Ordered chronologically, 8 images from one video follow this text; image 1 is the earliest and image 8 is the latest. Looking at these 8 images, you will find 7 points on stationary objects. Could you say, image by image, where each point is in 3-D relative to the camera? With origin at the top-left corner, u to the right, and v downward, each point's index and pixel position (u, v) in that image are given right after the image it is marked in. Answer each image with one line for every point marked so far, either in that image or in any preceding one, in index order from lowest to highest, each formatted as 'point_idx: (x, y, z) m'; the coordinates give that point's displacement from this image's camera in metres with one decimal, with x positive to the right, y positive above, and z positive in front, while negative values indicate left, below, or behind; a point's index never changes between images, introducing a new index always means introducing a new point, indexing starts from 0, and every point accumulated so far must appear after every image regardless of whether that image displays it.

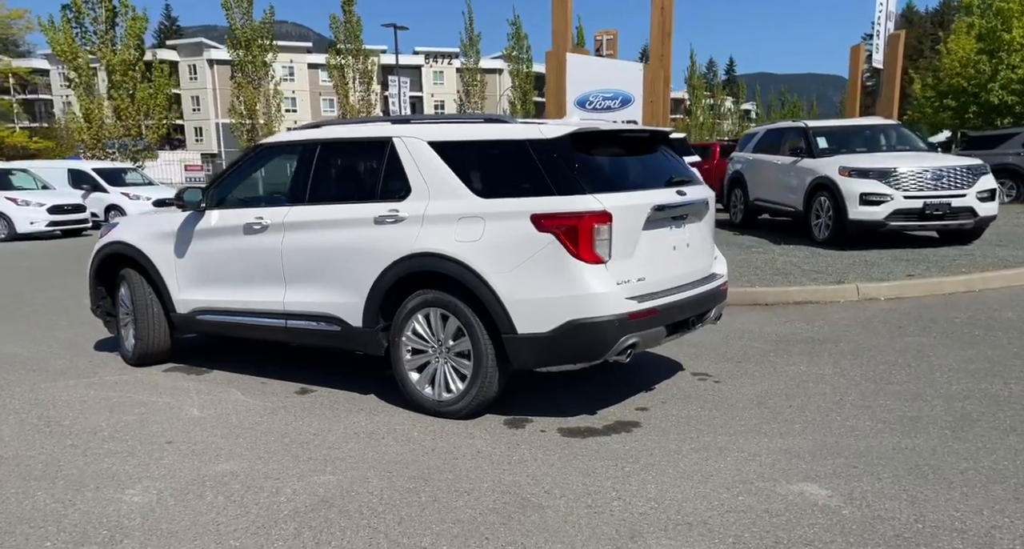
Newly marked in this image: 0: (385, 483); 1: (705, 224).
0: (-0.6, -1.0, +3.5) m
1: (+1.3, +0.3, +5.1) m
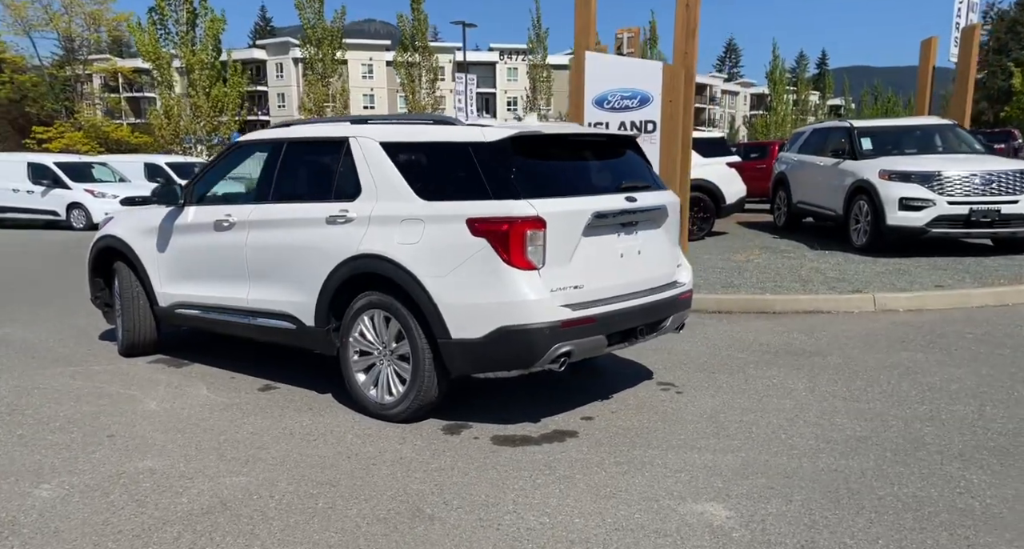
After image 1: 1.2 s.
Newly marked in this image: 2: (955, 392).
0: (-1.0, -1.0, +3.5) m
1: (+1.0, +0.3, +4.9) m
2: (+3.0, -0.8, +5.0) m
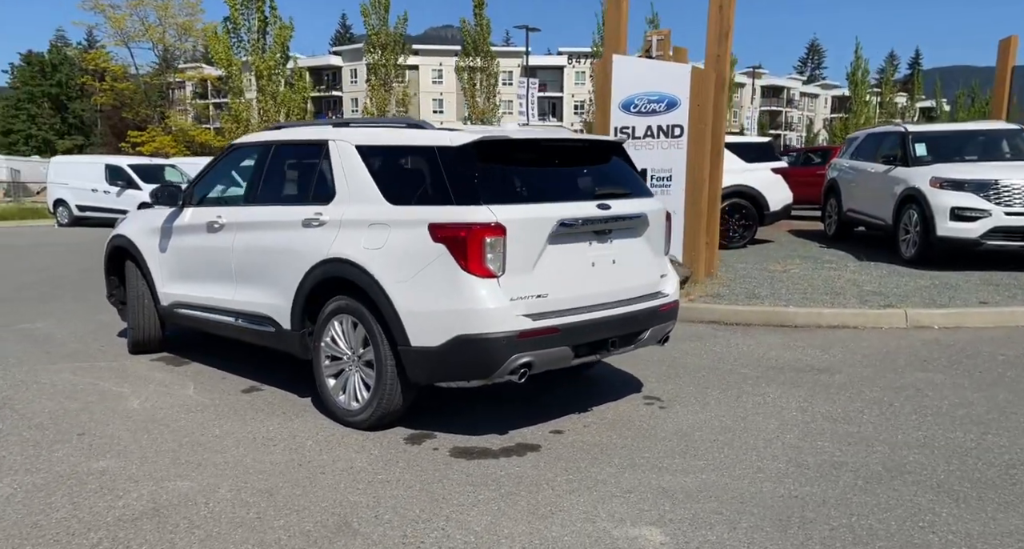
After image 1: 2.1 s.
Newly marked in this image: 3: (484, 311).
0: (-1.3, -1.0, +3.4) m
1: (+0.9, +0.2, +4.7) m
2: (+2.8, -0.9, +4.6) m
3: (-0.1, -0.2, +3.9) m
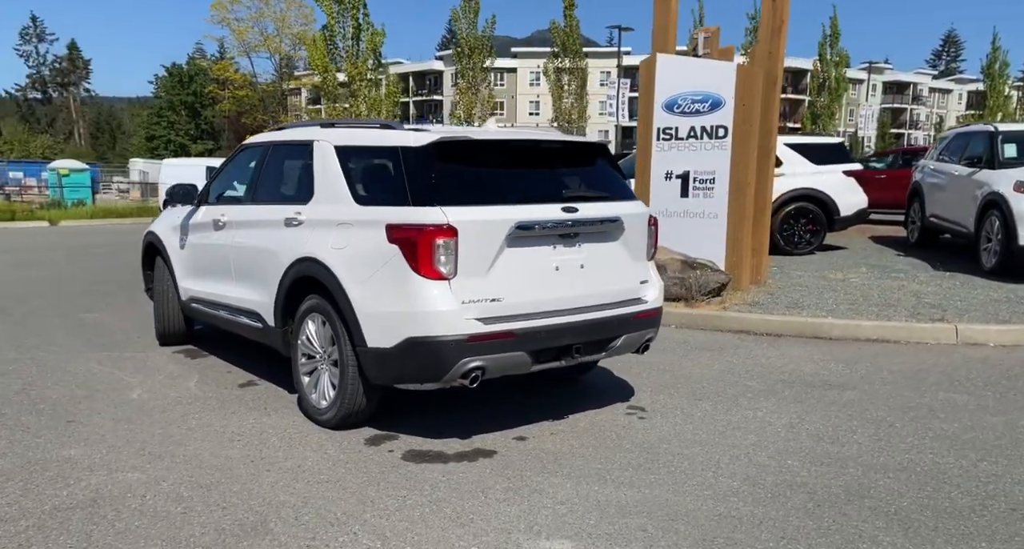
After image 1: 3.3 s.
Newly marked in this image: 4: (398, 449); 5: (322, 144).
0: (-1.6, -1.0, +3.5) m
1: (+0.7, +0.2, +4.6) m
2: (+2.6, -0.9, +4.3) m
3: (-0.4, -0.2, +3.9) m
4: (-0.6, -1.0, +4.1) m
5: (-1.2, +0.8, +4.9) m
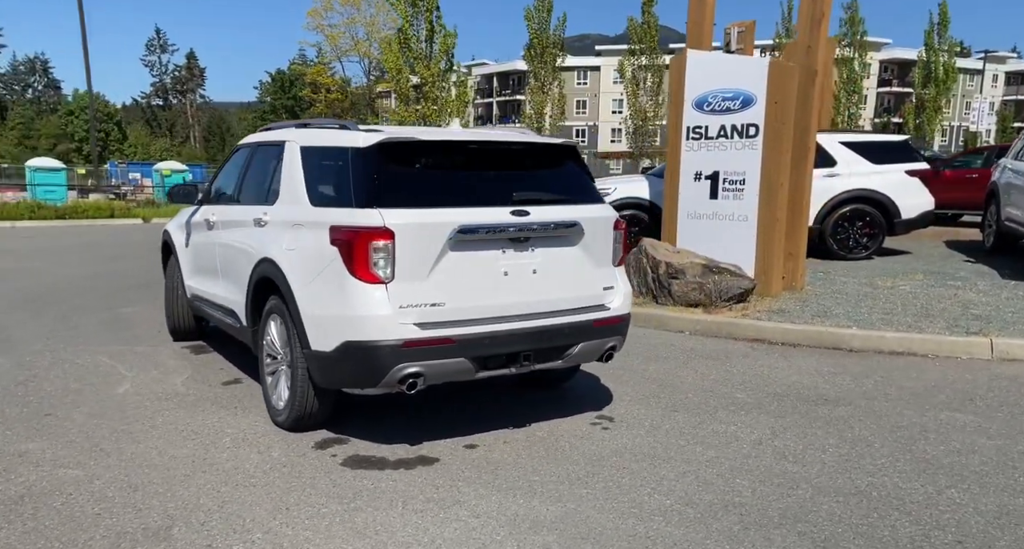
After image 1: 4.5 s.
0: (-2.0, -1.0, +3.6) m
1: (+0.4, +0.2, +4.4) m
2: (+2.3, -1.0, +3.9) m
3: (-0.7, -0.2, +3.8) m
4: (-0.9, -1.0, +4.1) m
5: (-1.4, +0.8, +4.9) m
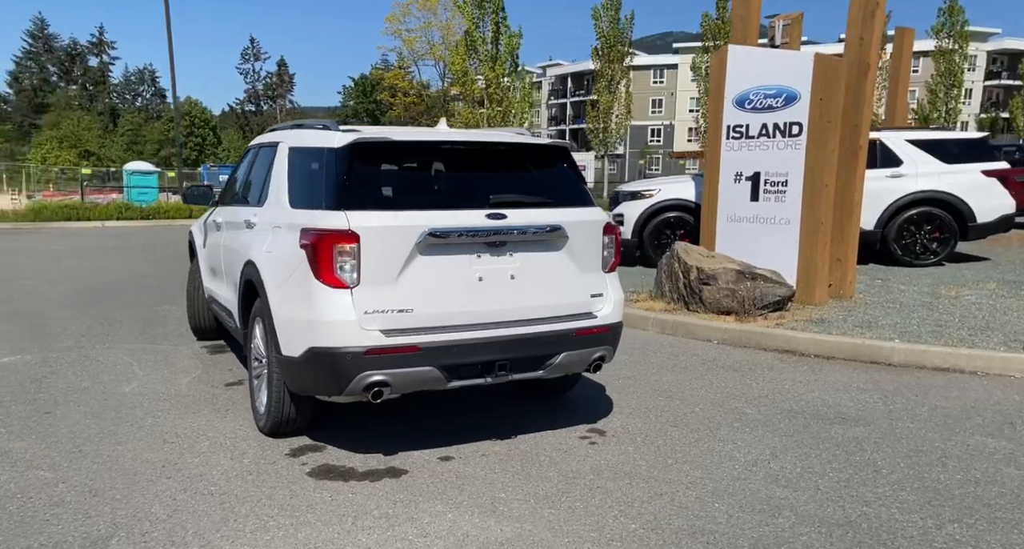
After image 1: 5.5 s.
0: (-2.1, -1.0, +3.6) m
1: (+0.3, +0.1, +4.2) m
2: (+2.2, -1.1, +3.5) m
3: (-0.9, -0.2, +3.7) m
4: (-1.1, -1.0, +4.0) m
5: (-1.5, +0.8, +4.8) m
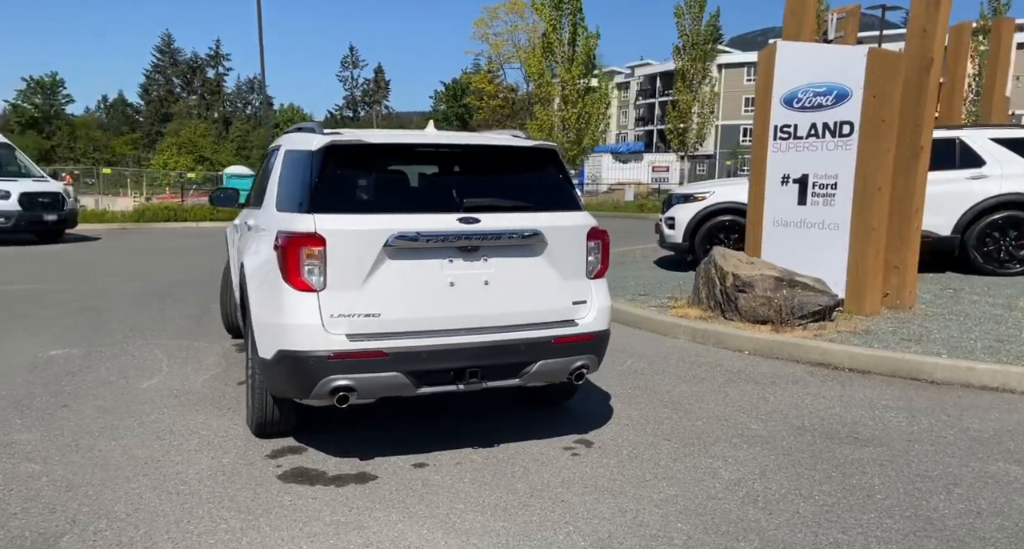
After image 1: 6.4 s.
0: (-2.3, -1.0, +3.7) m
1: (+0.2, +0.1, +4.1) m
2: (+2.0, -1.1, +3.2) m
3: (-1.1, -0.3, +3.7) m
4: (-1.2, -1.0, +4.0) m
5: (-1.5, +0.8, +4.9) m
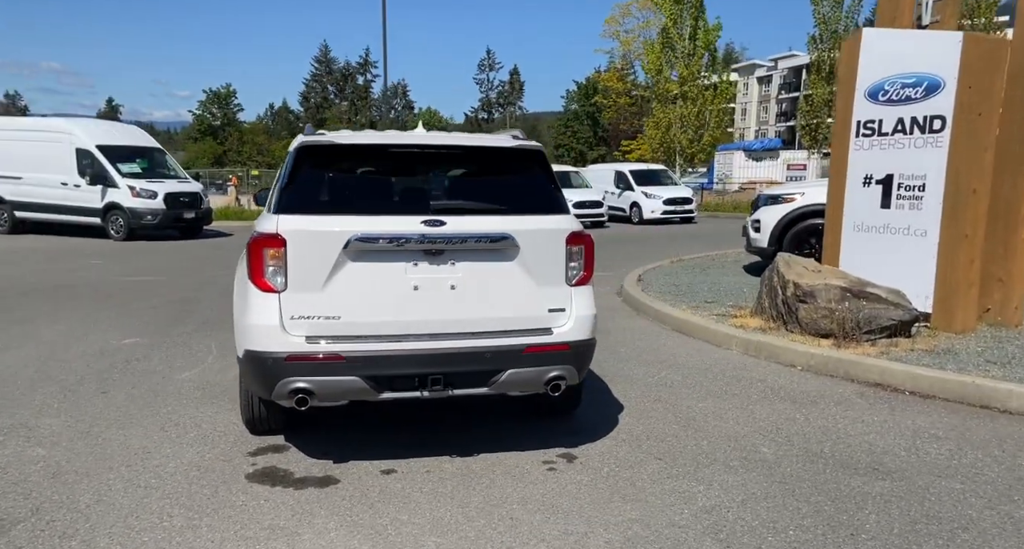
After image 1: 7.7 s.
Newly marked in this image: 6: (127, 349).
0: (-2.5, -1.0, +4.0) m
1: (+0.1, +0.1, +3.9) m
2: (+1.6, -1.2, +2.8) m
3: (-1.2, -0.3, +3.7) m
4: (-1.4, -1.0, +4.1) m
5: (-1.5, +0.8, +5.0) m
6: (-3.9, -0.8, +7.5) m
